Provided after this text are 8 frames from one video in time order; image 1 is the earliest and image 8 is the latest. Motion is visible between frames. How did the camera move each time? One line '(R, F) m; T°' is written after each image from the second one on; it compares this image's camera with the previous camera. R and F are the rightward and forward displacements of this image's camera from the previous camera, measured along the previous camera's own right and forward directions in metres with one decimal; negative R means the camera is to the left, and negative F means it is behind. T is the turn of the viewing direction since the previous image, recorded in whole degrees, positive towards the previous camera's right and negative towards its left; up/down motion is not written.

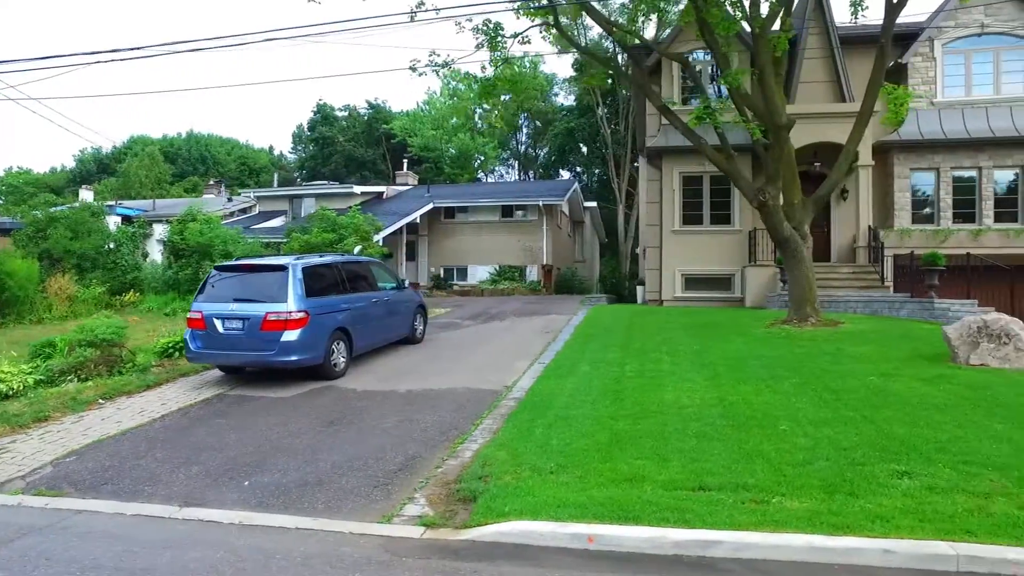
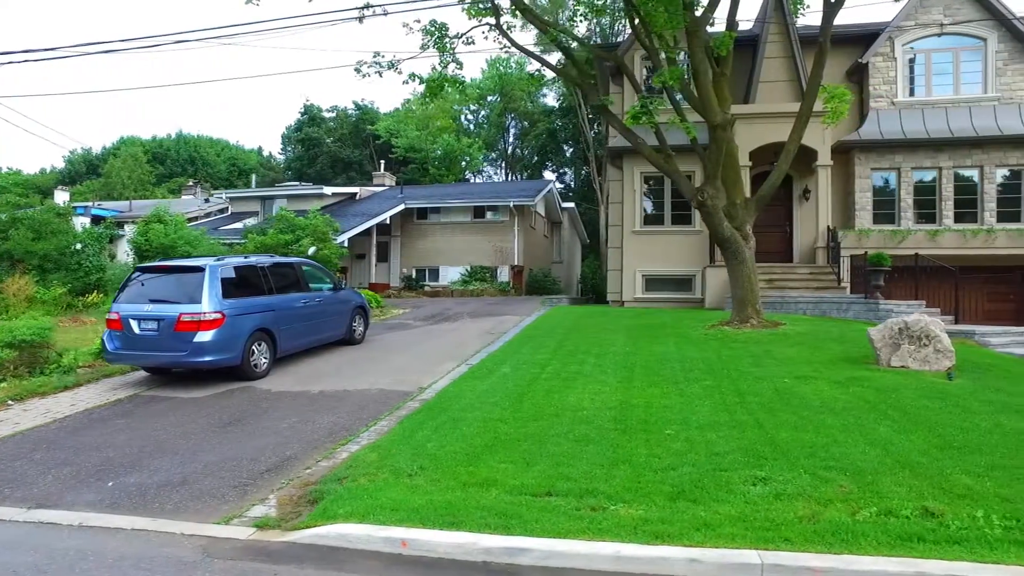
(+1.1, 0.0) m; -1°
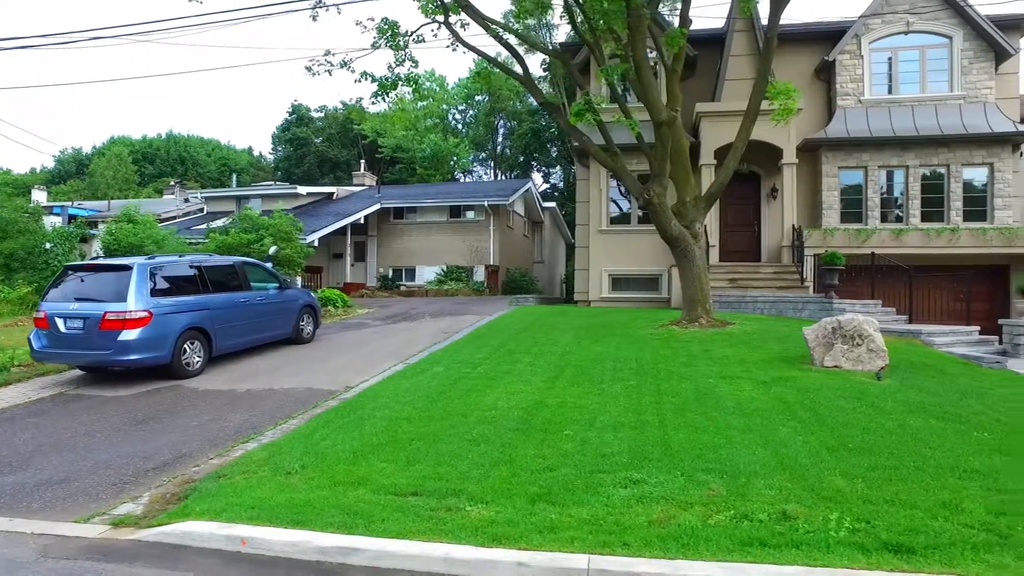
(+0.9, +0.1) m; 0°
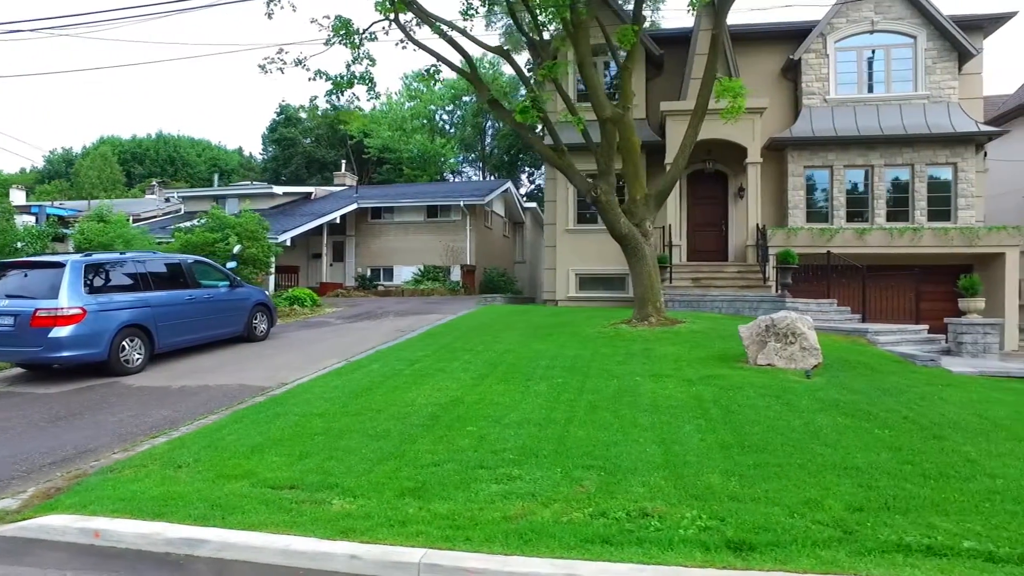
(+0.9, 0.0) m; 0°
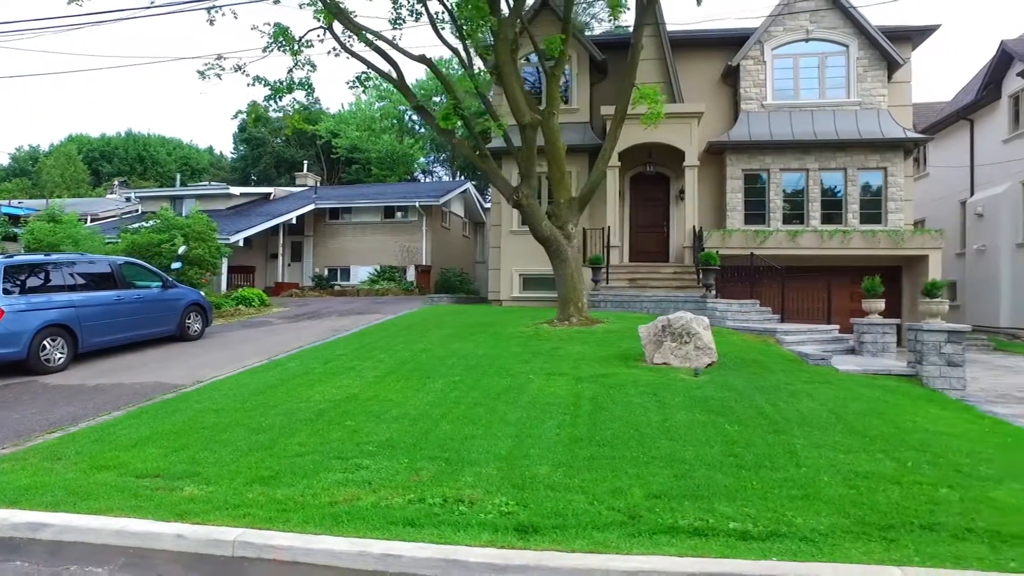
(+1.0, -0.4) m; +1°
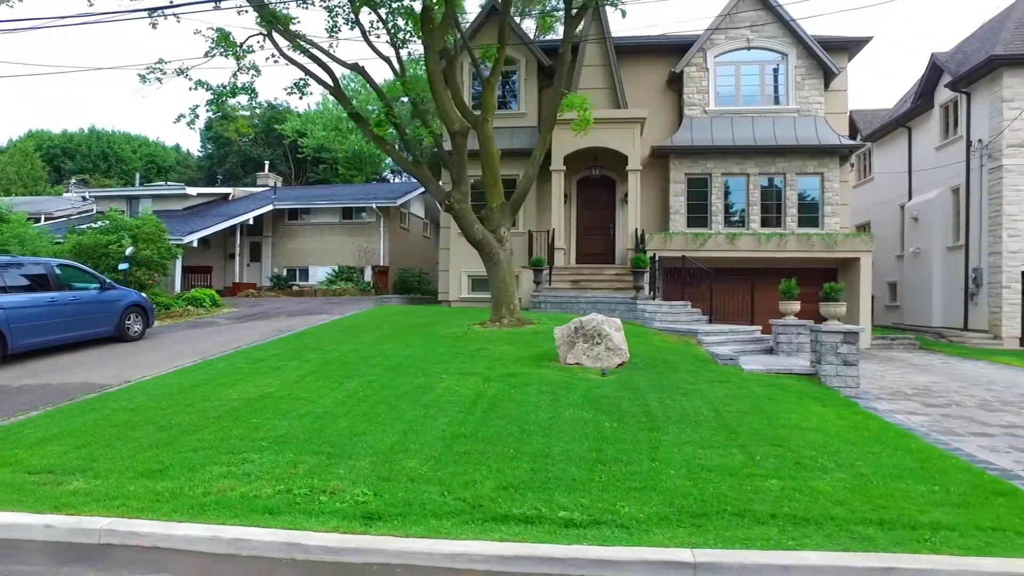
(+0.8, -0.4) m; +1°
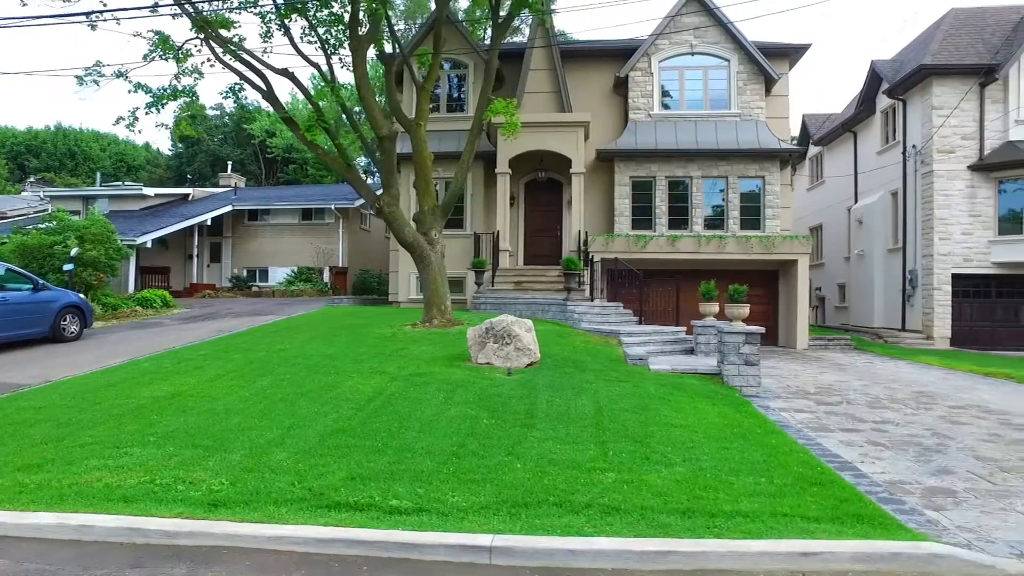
(+1.0, -0.3) m; +1°
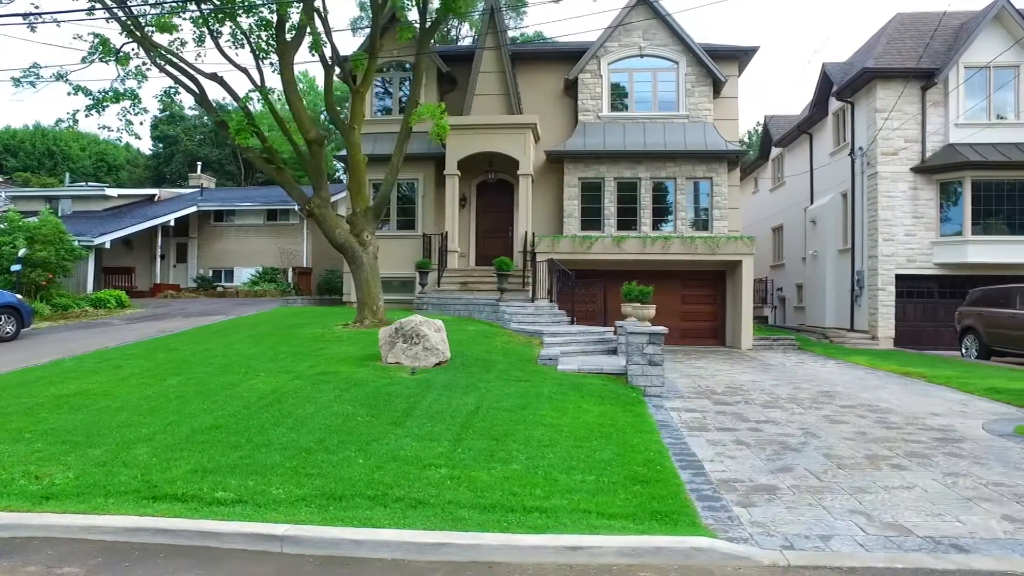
(+1.2, -0.2) m; 0°
